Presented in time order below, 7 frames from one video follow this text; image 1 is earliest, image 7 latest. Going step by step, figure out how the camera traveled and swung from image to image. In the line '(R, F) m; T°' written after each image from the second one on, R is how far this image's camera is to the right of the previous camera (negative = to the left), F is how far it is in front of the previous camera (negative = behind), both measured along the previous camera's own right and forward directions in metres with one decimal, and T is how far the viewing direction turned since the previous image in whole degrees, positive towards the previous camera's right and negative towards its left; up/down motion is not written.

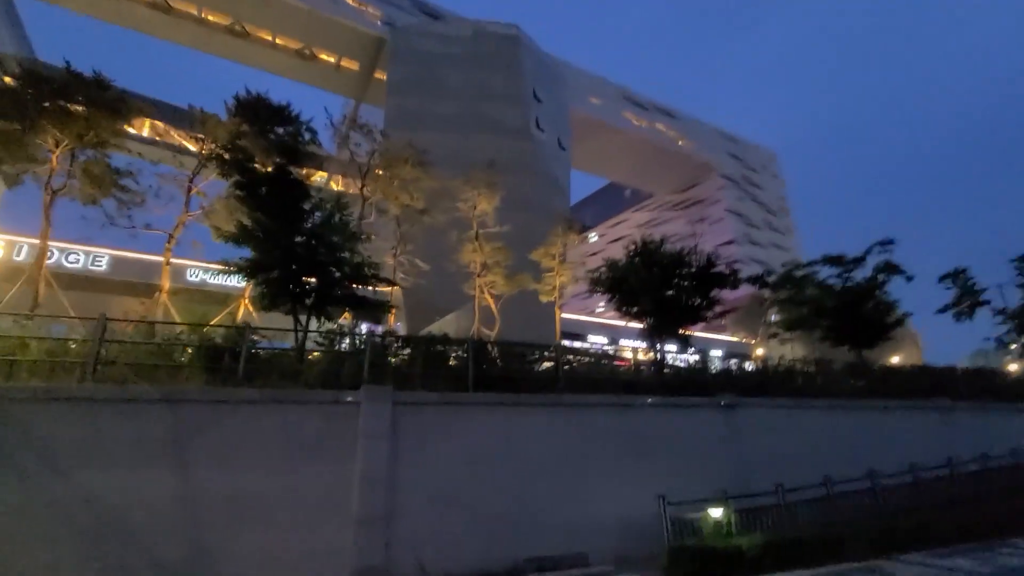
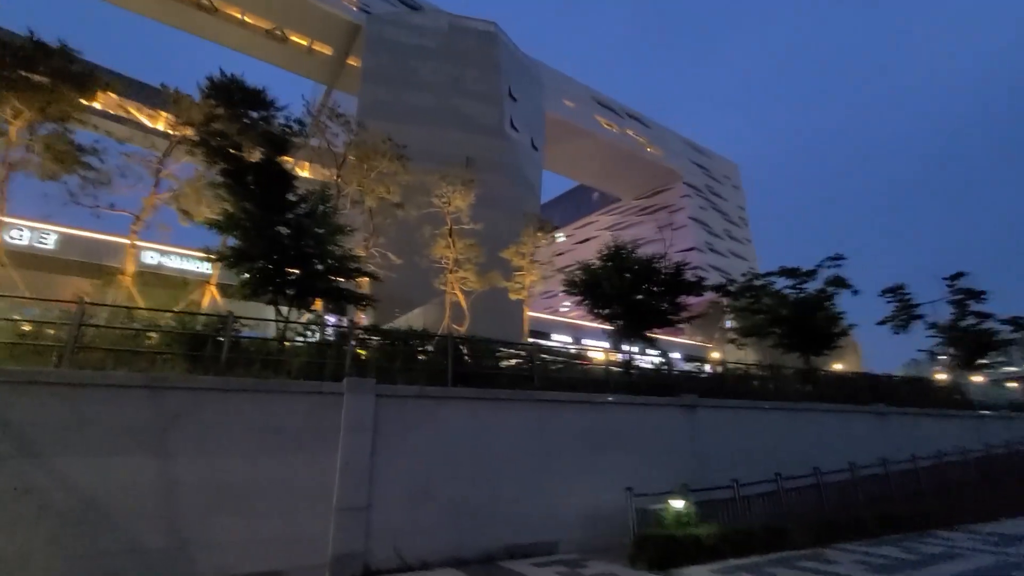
(-0.3, -0.3) m; +4°
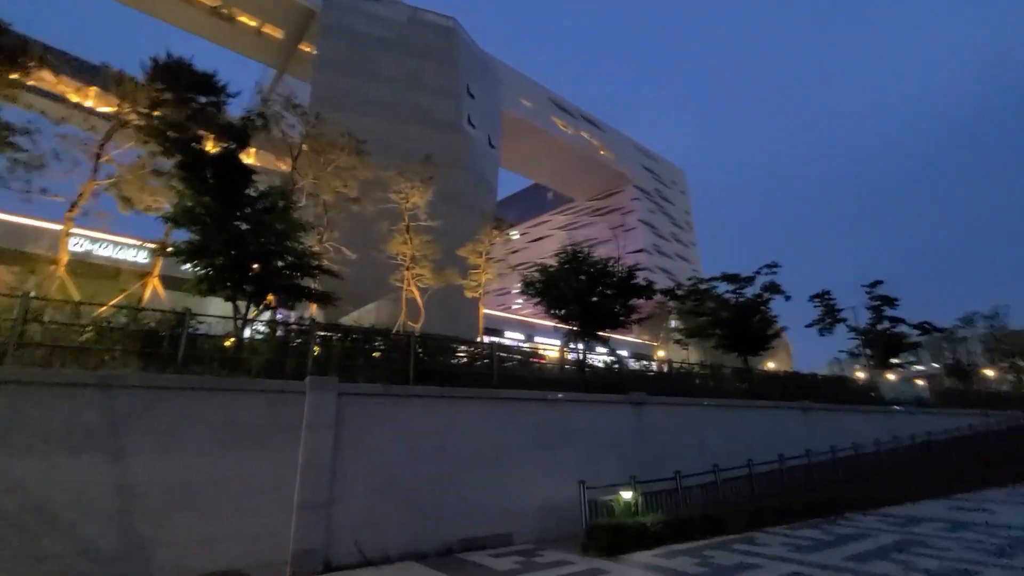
(-0.2, -0.3) m; +6°
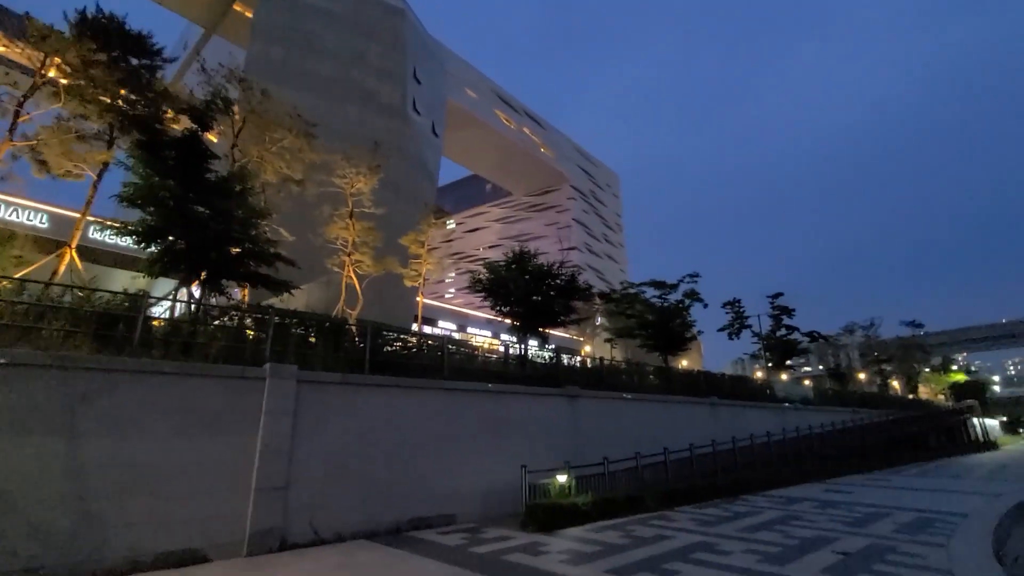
(-0.5, -0.6) m; +8°
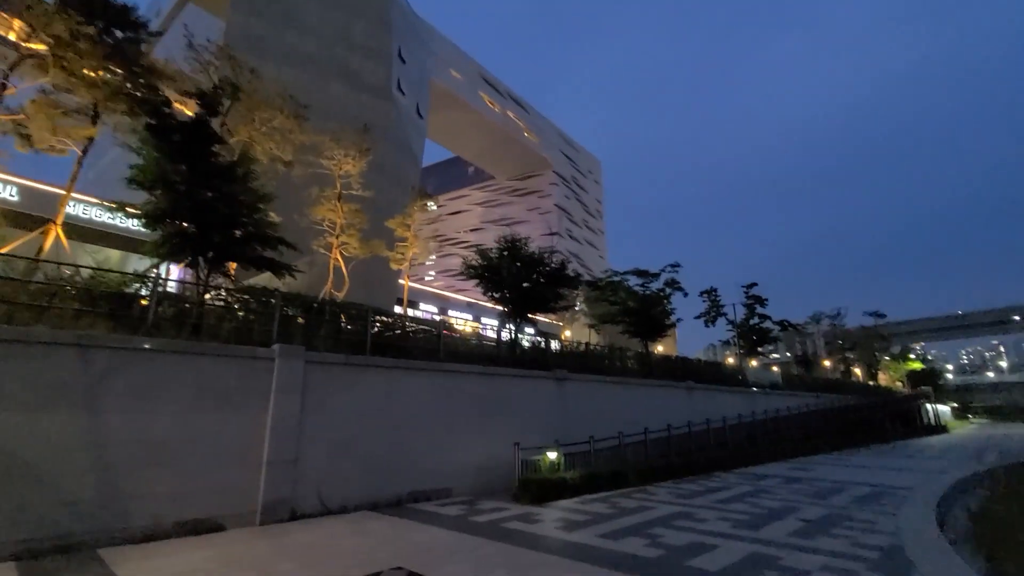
(-0.4, -0.4) m; +3°
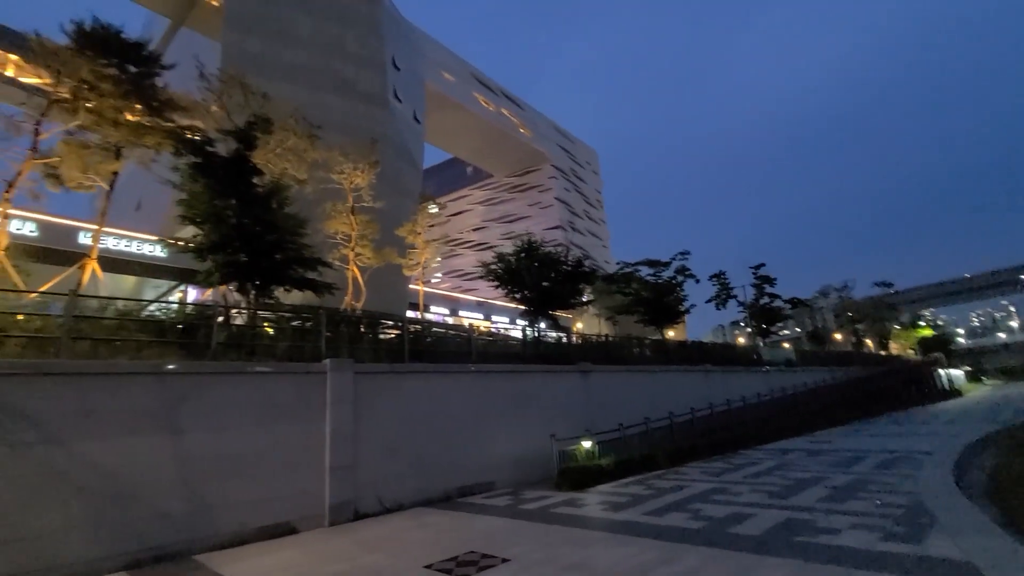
(-0.4, -0.5) m; 0°
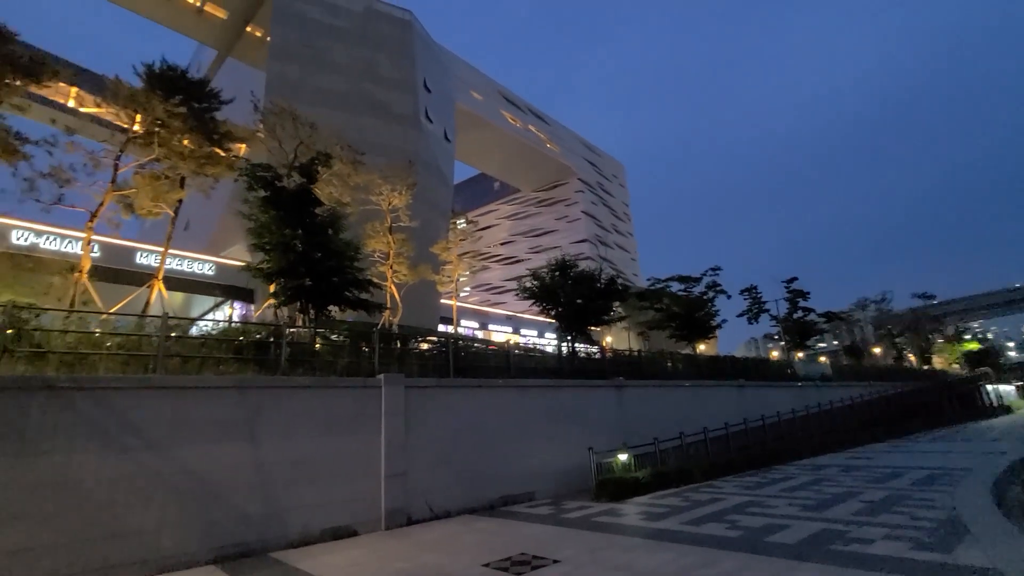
(-0.3, -0.6) m; -3°
